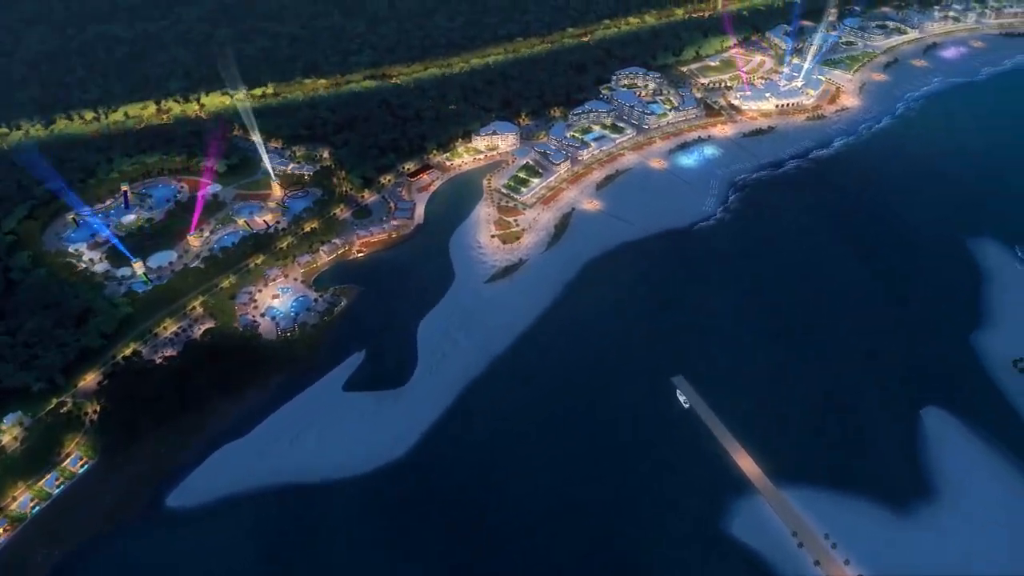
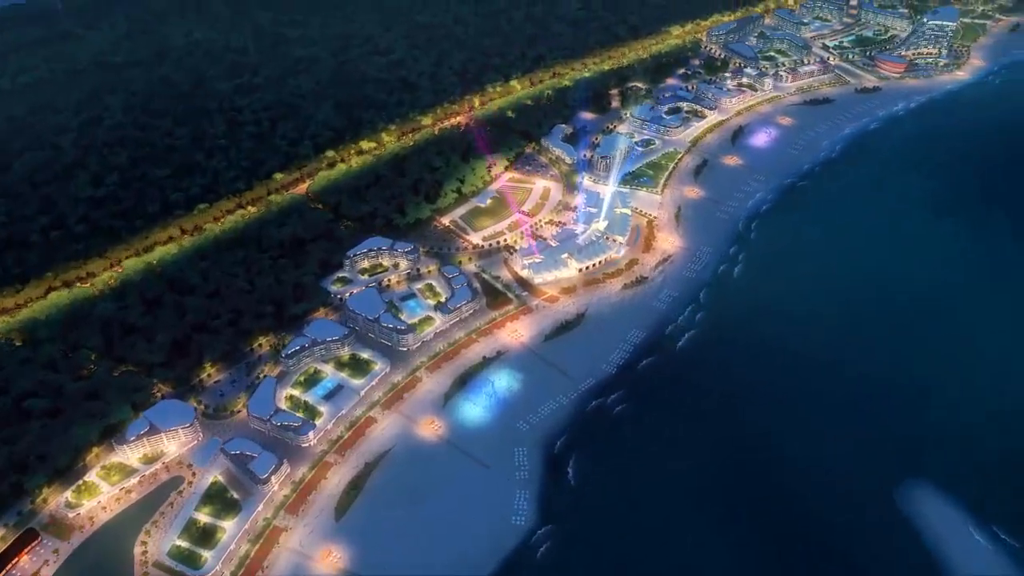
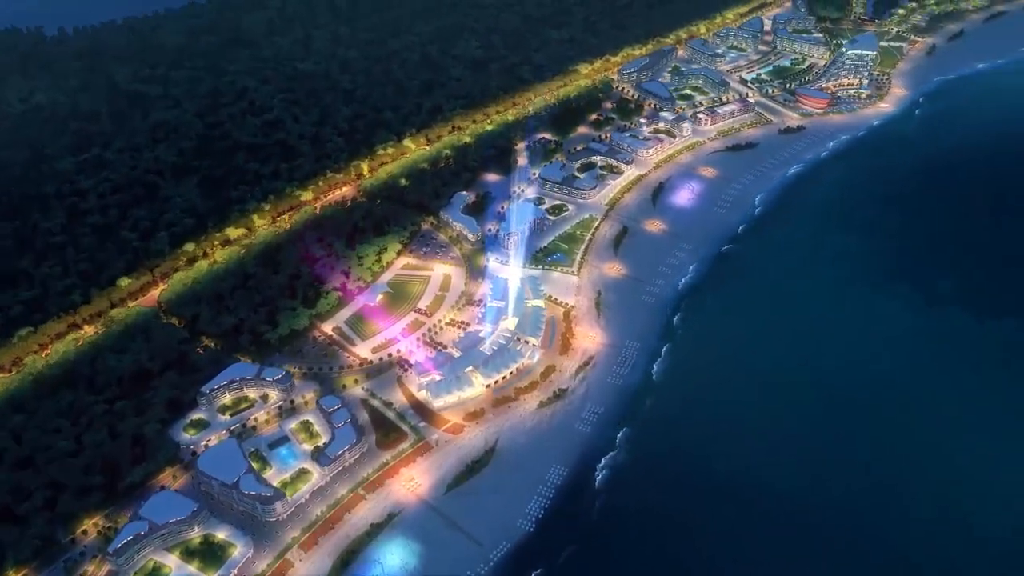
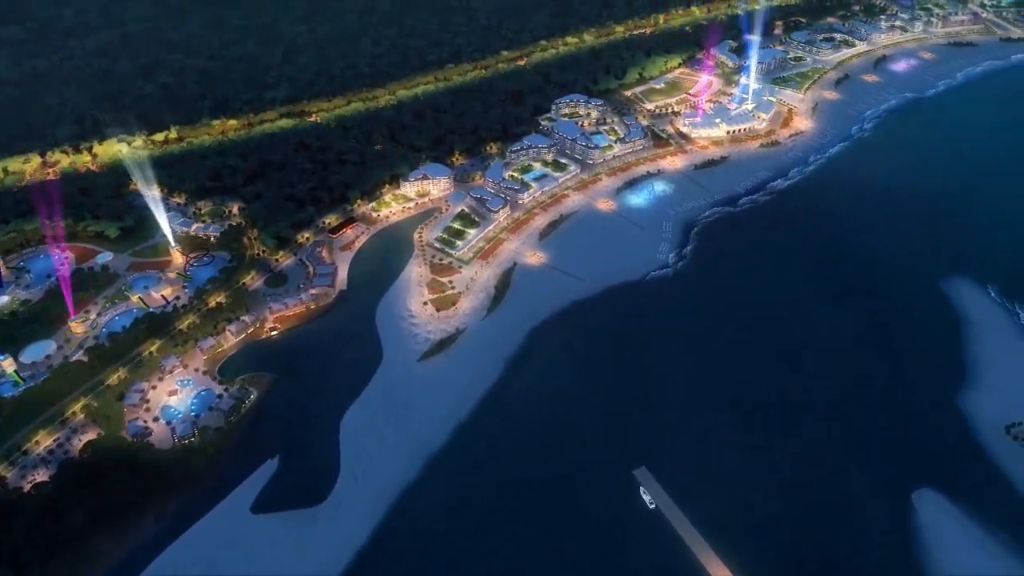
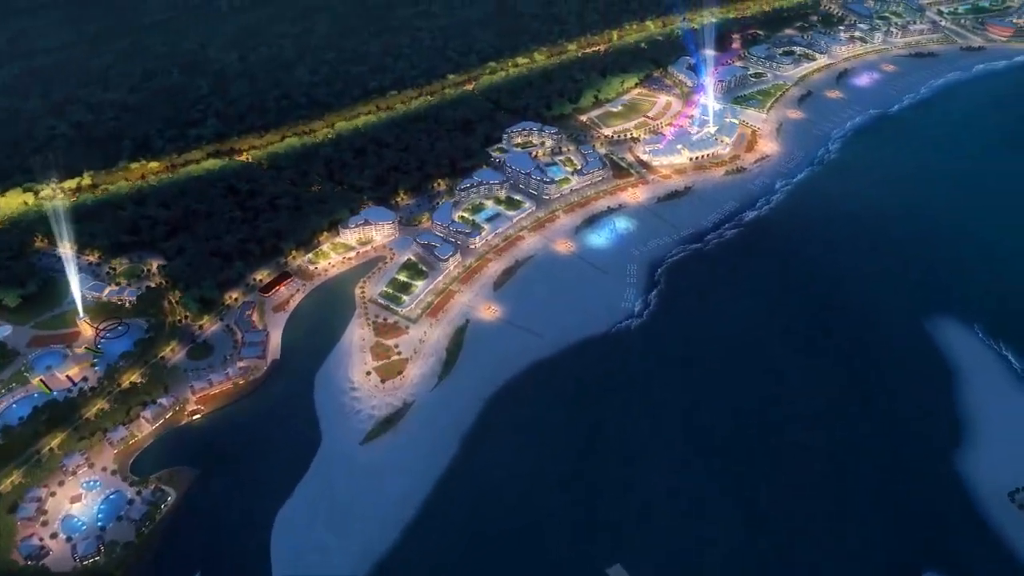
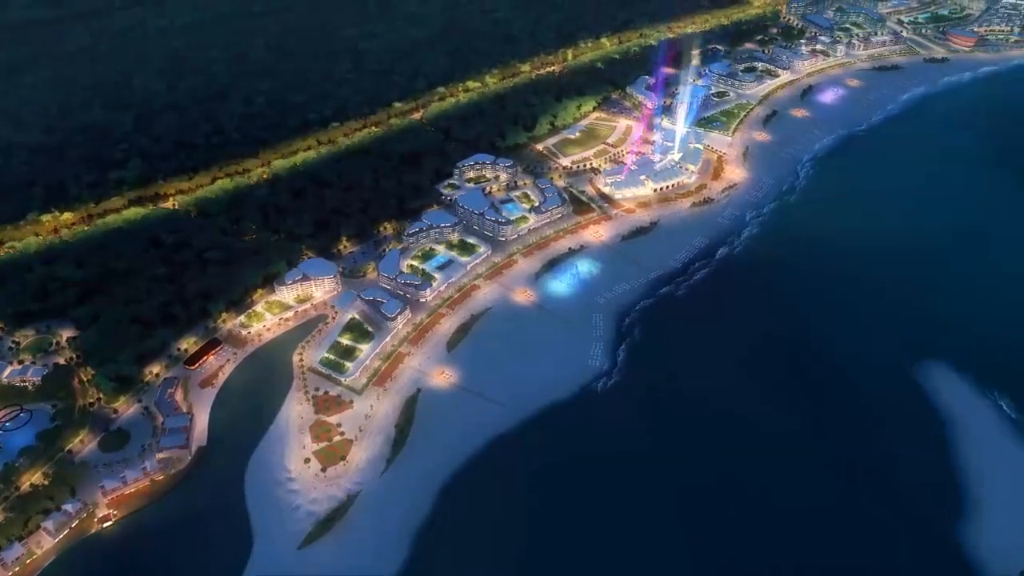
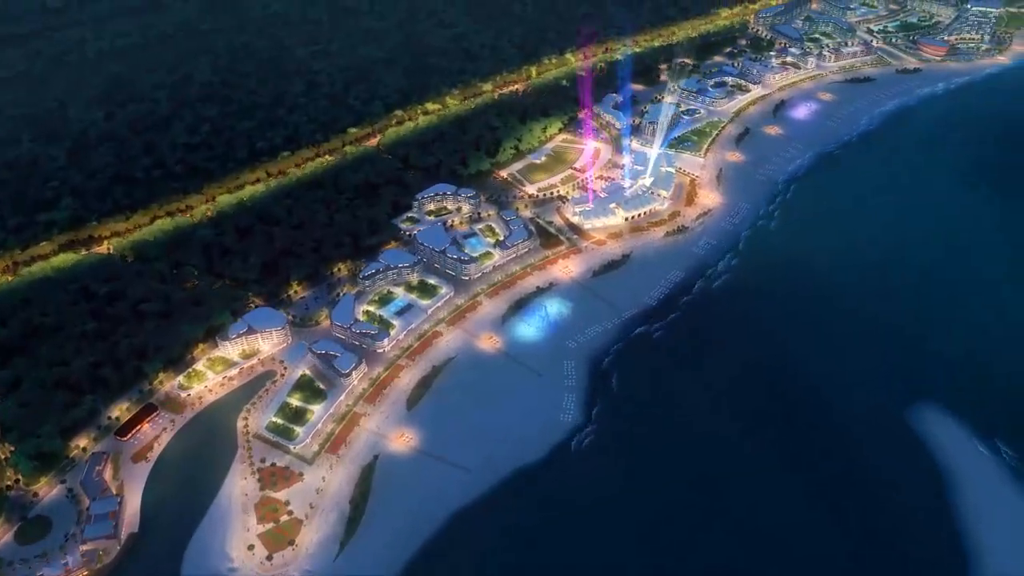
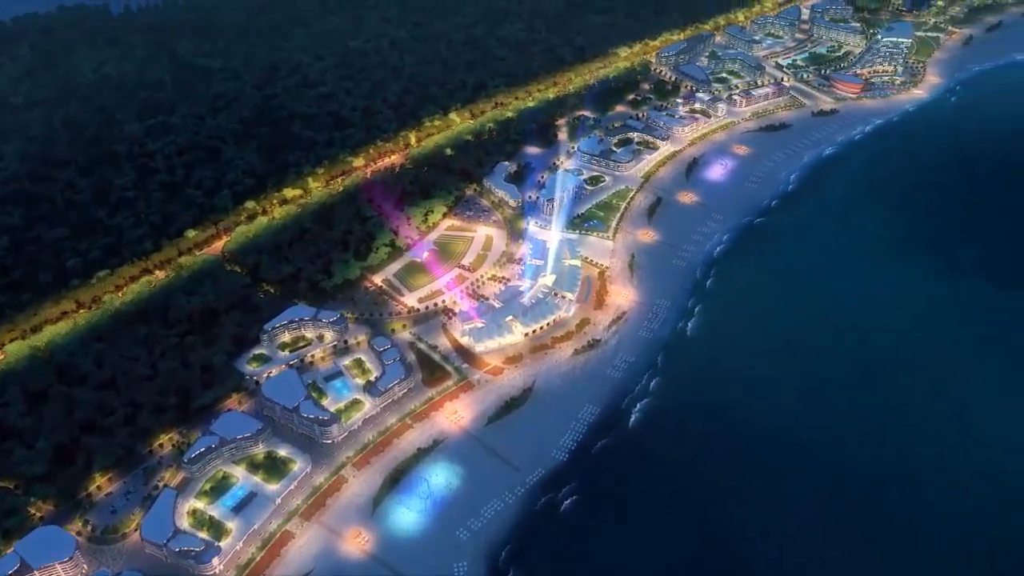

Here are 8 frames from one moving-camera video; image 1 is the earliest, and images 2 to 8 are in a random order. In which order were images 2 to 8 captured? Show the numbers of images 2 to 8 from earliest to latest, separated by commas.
4, 5, 6, 7, 2, 8, 3
